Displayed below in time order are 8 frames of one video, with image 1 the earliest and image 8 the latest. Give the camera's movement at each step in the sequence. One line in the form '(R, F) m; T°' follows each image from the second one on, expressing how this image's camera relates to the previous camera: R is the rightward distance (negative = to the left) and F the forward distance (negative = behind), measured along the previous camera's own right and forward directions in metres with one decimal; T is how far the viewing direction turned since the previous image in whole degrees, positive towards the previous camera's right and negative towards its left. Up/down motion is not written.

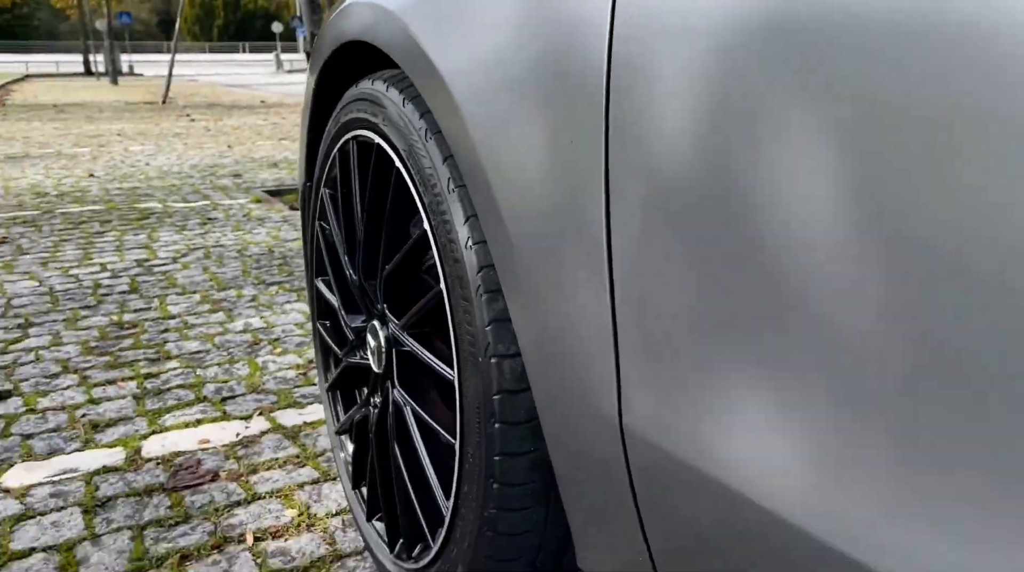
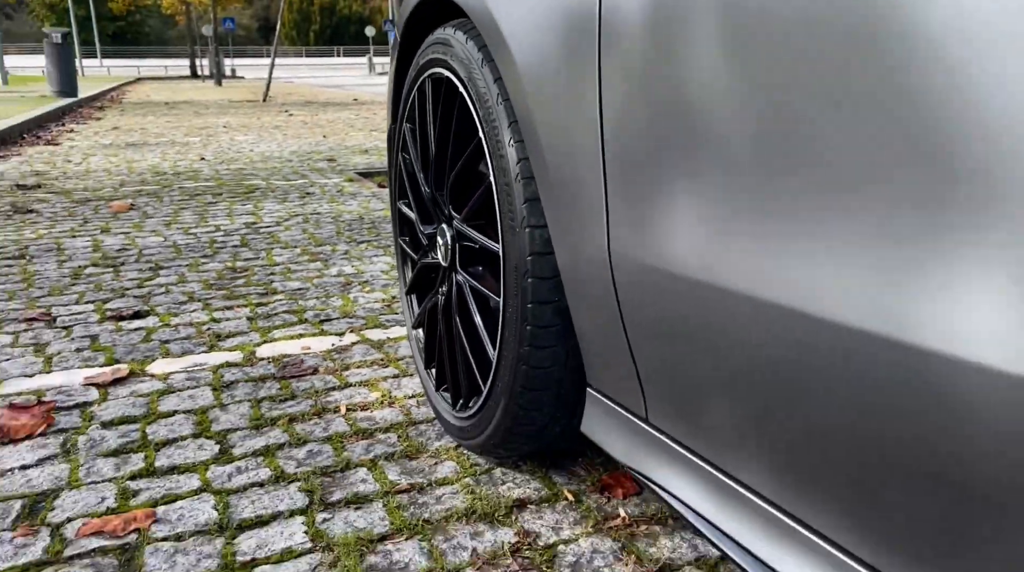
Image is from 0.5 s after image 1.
(+0.1, -0.5) m; -5°
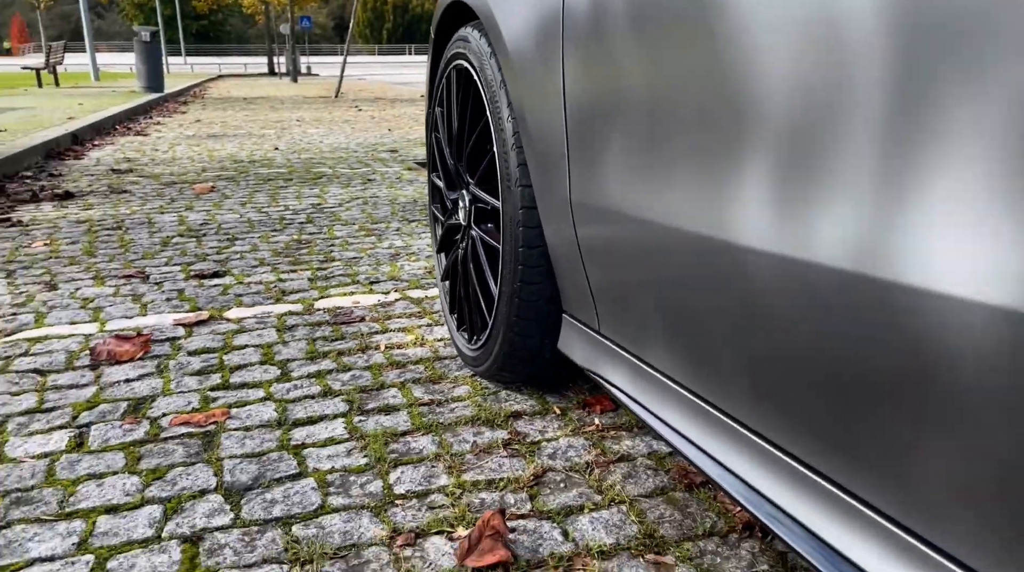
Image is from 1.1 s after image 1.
(+0.2, -0.5) m; -4°
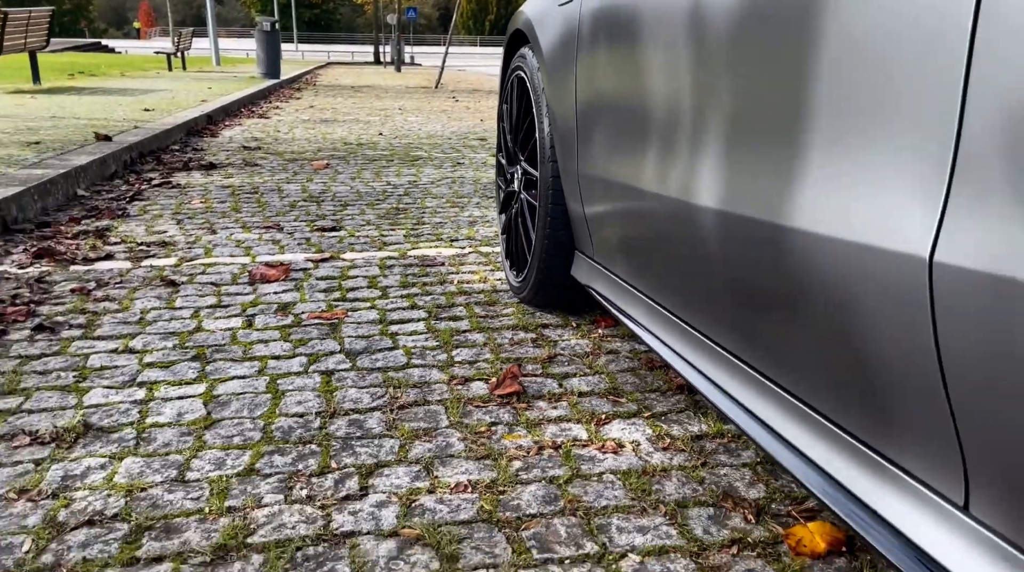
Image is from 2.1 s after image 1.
(+0.2, -1.1) m; -5°
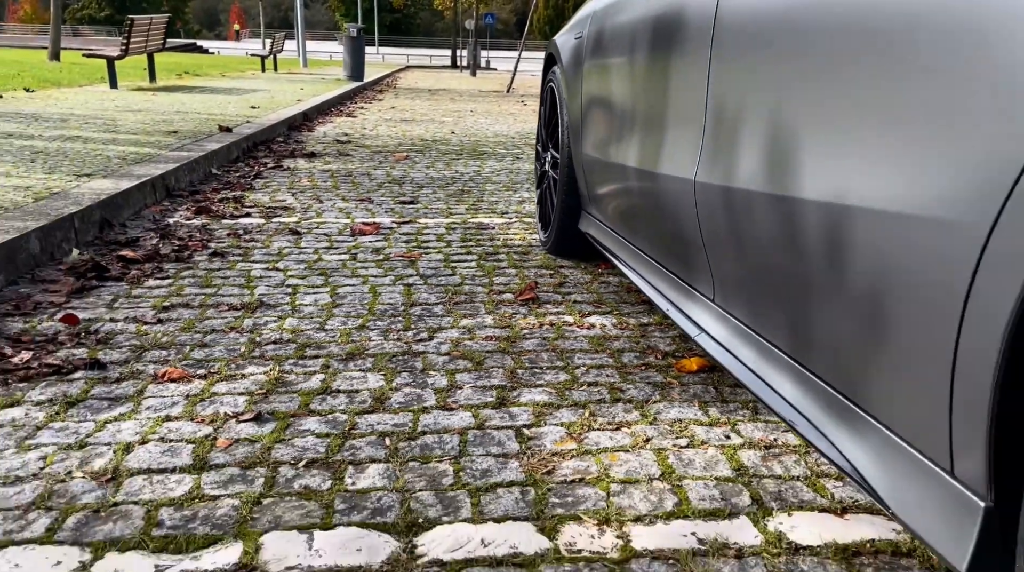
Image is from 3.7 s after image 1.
(+0.2, -1.4) m; -4°
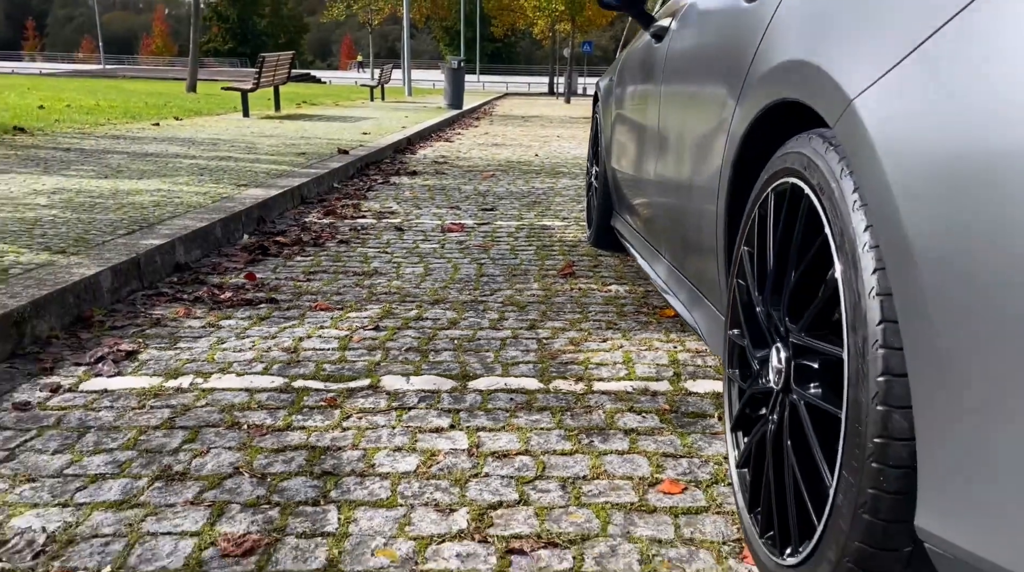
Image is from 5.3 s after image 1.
(+0.3, -1.6) m; -5°
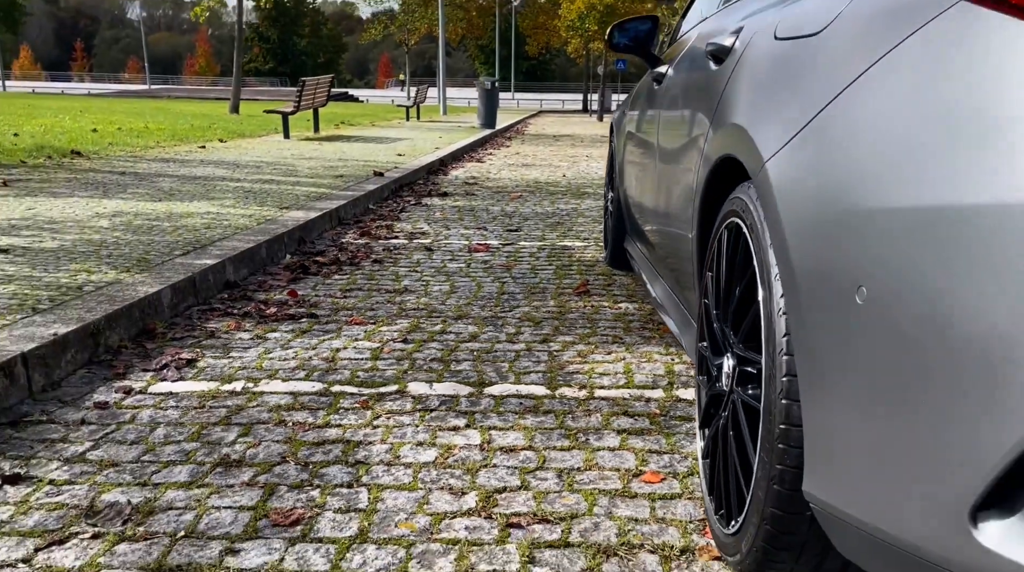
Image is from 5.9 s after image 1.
(+0.1, -0.5) m; -2°
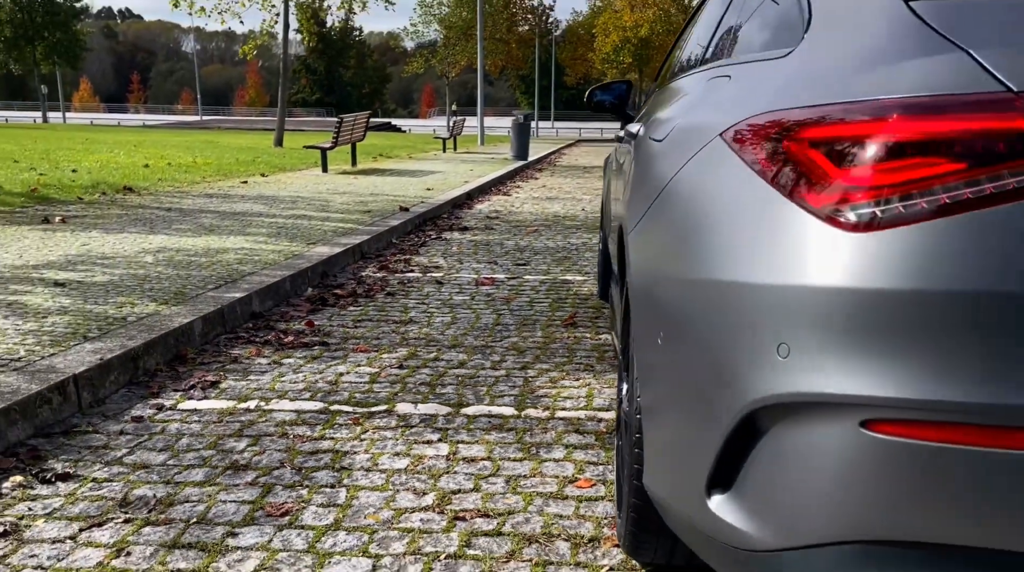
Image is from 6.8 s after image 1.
(+0.3, -0.7) m; -3°
